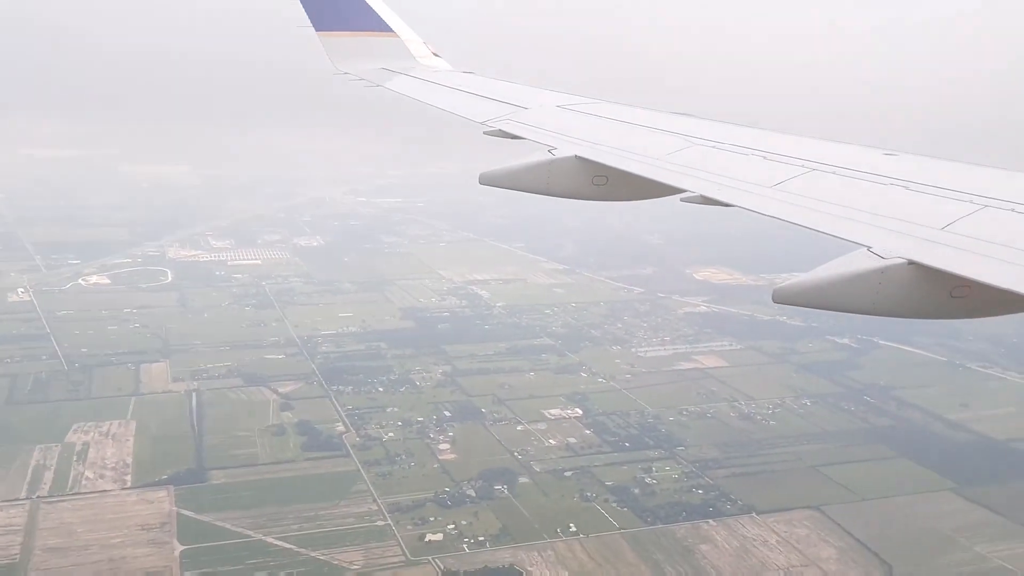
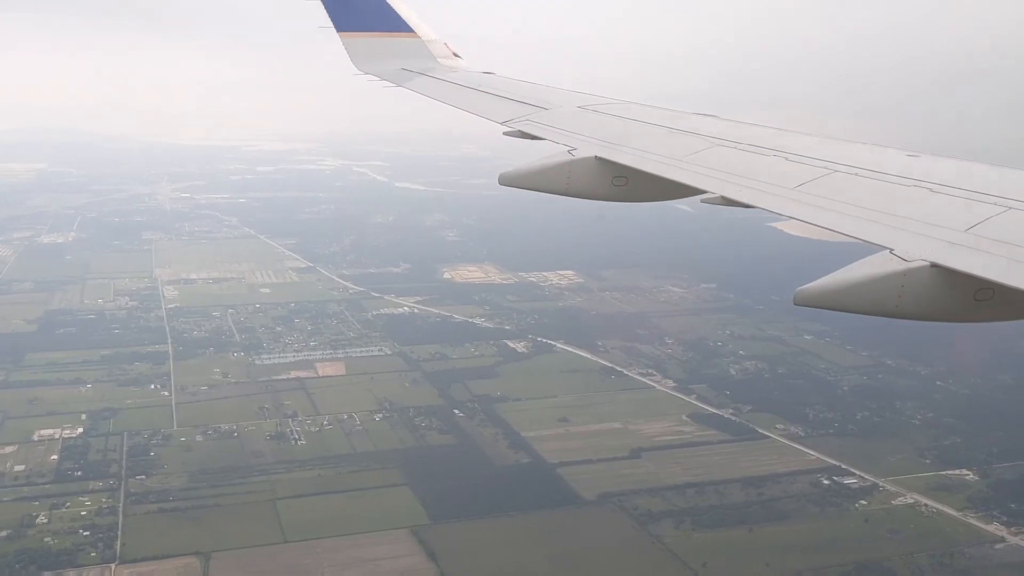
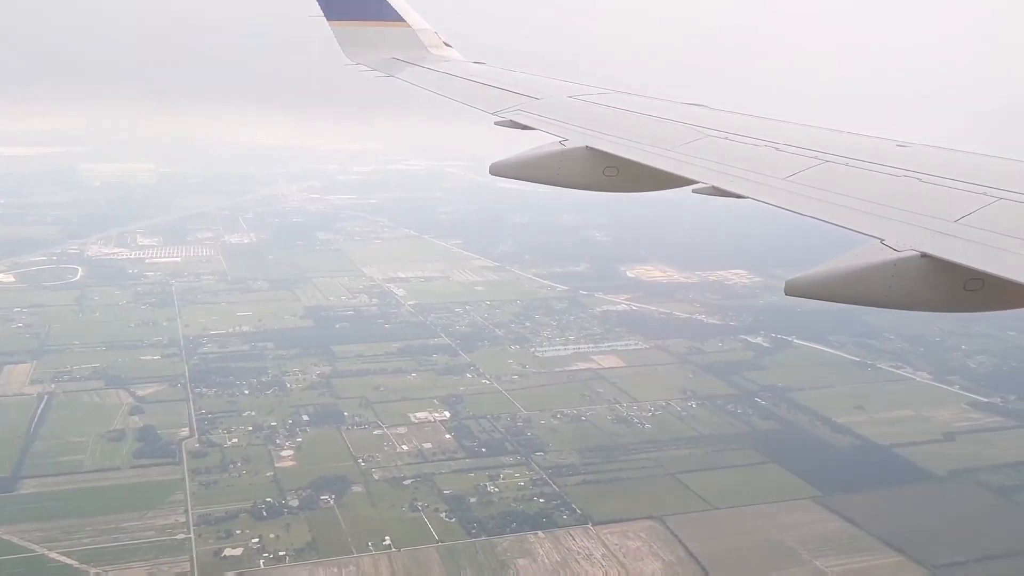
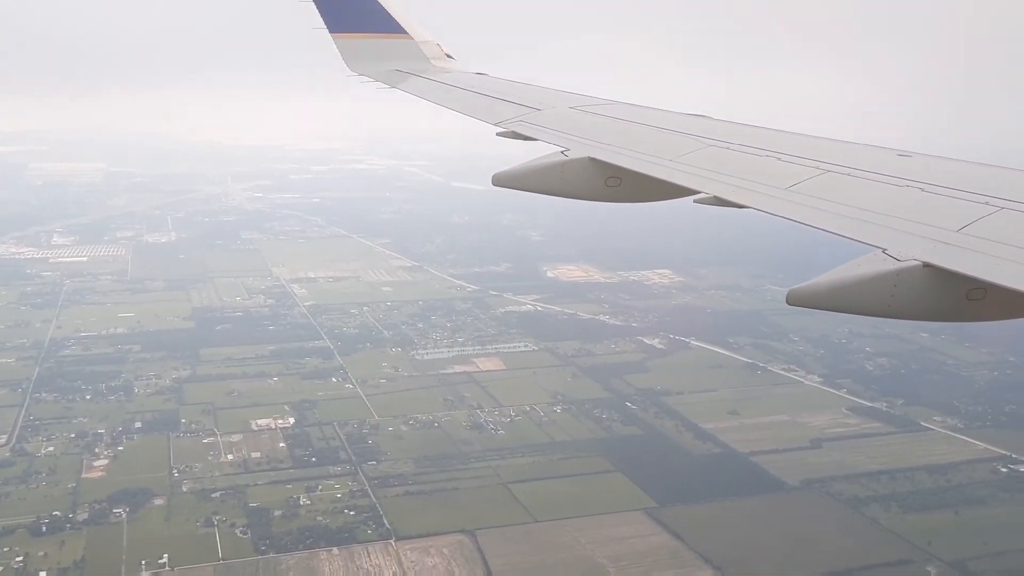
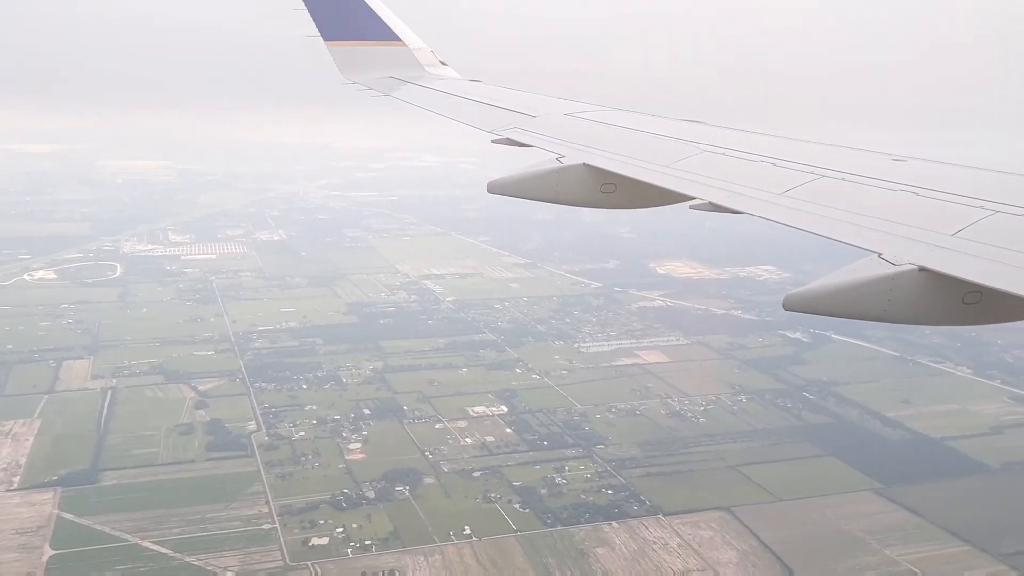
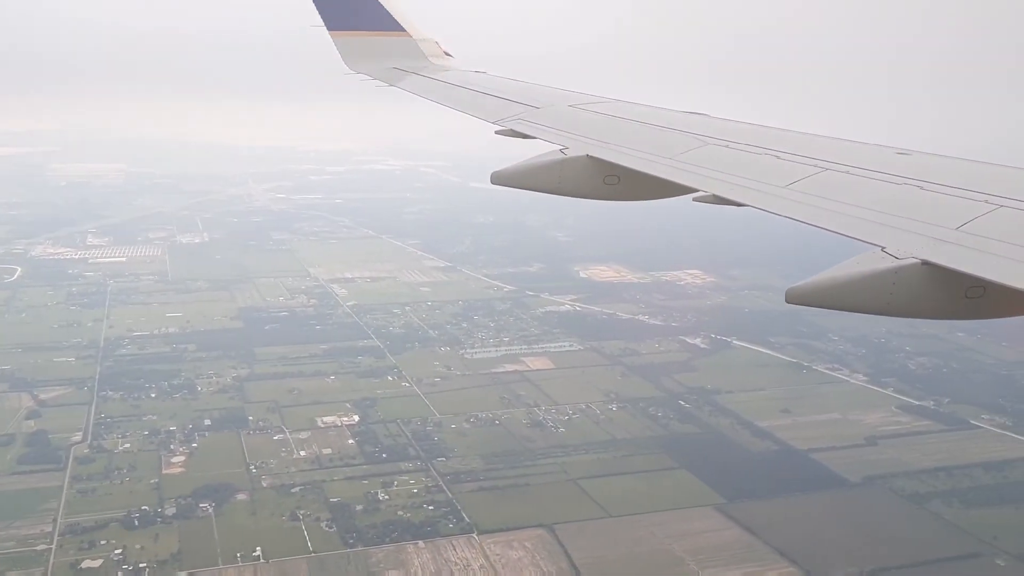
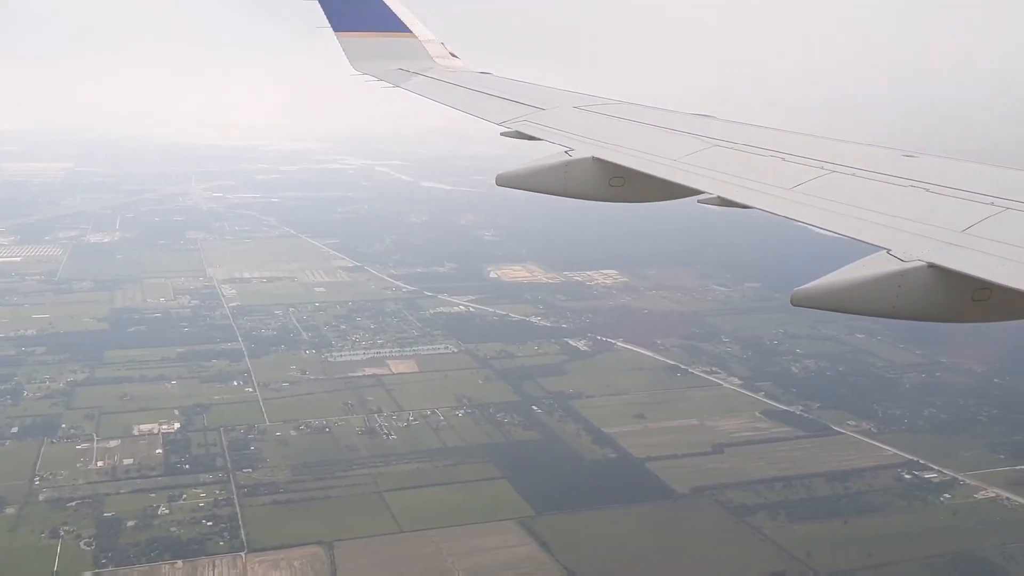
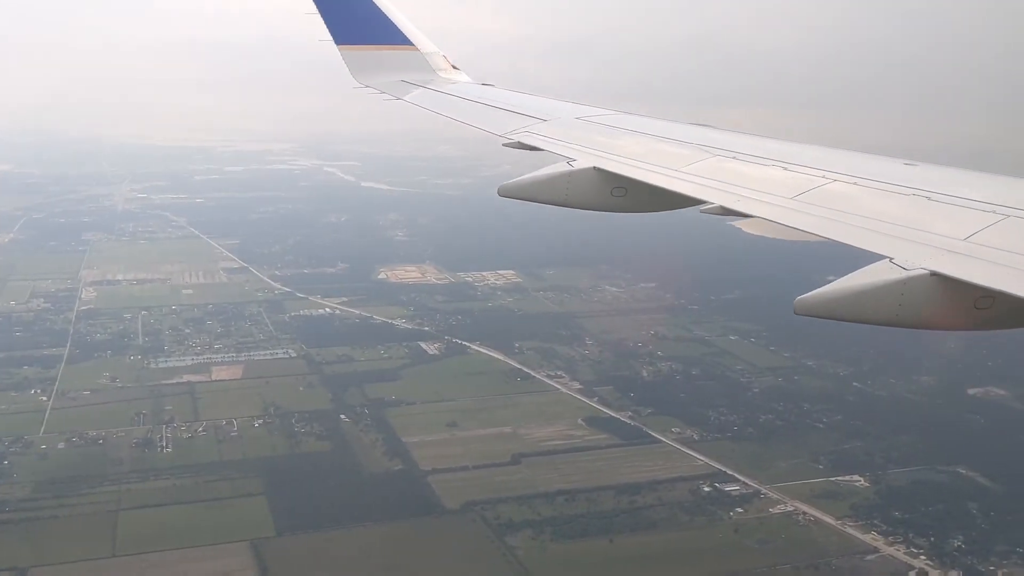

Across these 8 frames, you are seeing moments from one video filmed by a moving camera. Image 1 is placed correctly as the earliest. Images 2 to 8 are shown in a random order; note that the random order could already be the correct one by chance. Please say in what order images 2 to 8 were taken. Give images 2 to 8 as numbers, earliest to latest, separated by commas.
5, 3, 6, 4, 7, 2, 8
